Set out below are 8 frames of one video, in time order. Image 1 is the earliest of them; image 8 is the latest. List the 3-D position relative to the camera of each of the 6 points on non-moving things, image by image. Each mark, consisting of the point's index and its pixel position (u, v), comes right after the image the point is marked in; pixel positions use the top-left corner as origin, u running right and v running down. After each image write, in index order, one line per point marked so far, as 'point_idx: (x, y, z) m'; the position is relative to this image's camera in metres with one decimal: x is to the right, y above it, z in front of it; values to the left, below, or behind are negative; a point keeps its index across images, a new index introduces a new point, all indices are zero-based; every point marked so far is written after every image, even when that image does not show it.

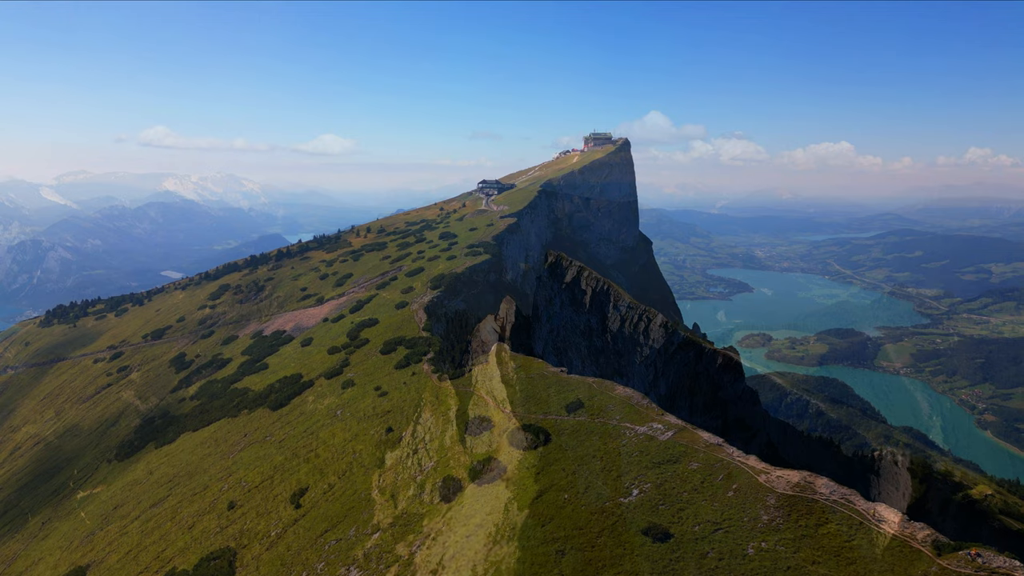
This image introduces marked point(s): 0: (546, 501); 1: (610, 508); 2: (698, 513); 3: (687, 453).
0: (+1.4, -9.7, +19.2) m
1: (+4.1, -9.2, +17.6) m
2: (+7.1, -8.5, +15.9) m
3: (+7.8, -7.4, +18.7) m
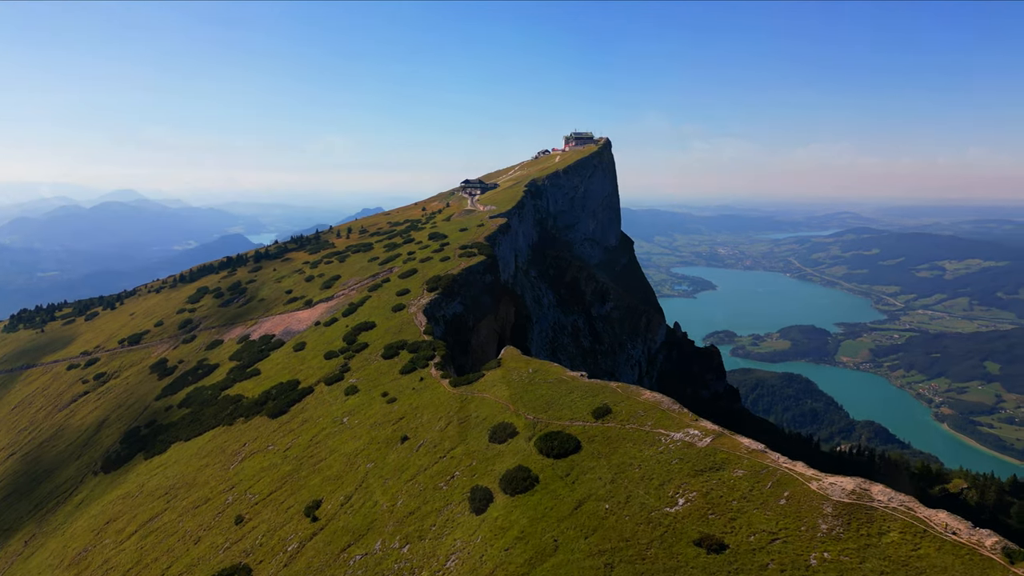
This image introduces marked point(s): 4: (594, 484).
0: (+3.2, -9.9, +18.7) m
1: (+5.9, -9.4, +17.2) m
2: (+8.9, -8.7, +15.6) m
3: (+9.6, -7.5, +18.4) m
4: (+3.9, -9.3, +19.8) m
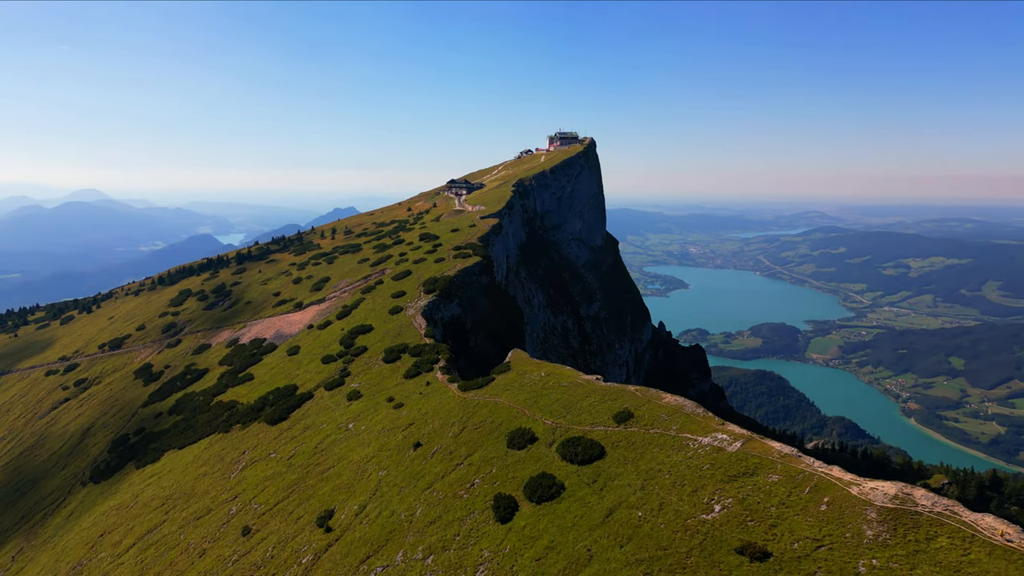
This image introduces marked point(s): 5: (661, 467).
0: (+4.5, -10.1, +18.3) m
1: (+7.3, -9.6, +16.9) m
2: (+10.4, -8.9, +15.4) m
3: (+10.9, -7.7, +18.2) m
4: (+5.2, -9.4, +19.5) m
5: (+7.1, -8.5, +20.0) m
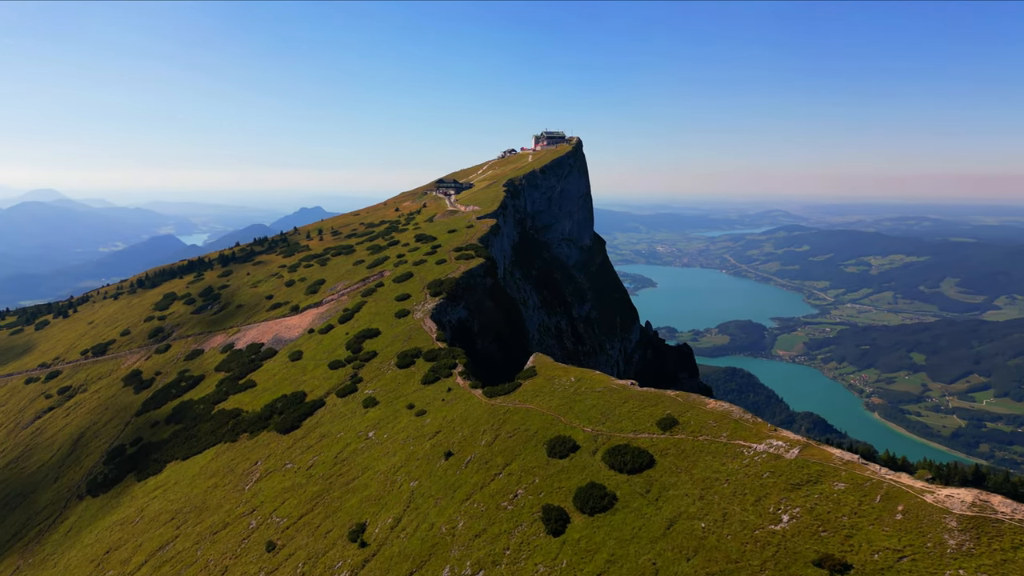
0: (+7.1, -10.4, +17.9) m
1: (+9.9, -9.8, +16.6) m
2: (+13.0, -9.1, +15.2) m
3: (+13.5, -7.9, +18.0) m
4: (+7.7, -9.7, +19.1) m
5: (+9.6, -8.8, +19.7) m
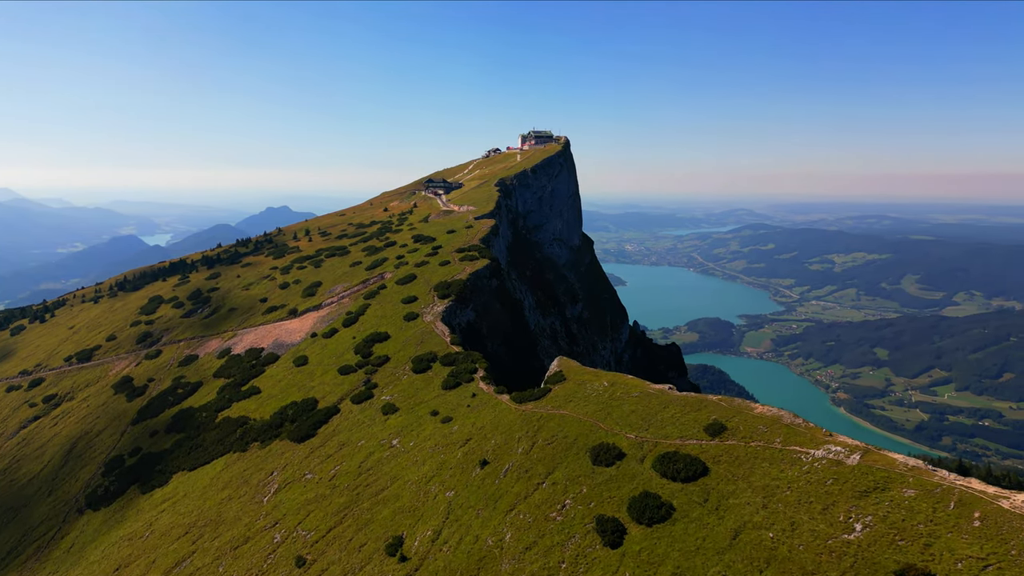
0: (+9.8, -10.6, +17.6) m
1: (+12.6, -10.0, +16.3) m
2: (+15.7, -9.3, +15.0) m
3: (+16.2, -8.1, +17.8) m
4: (+10.4, -10.0, +18.8) m
5: (+12.3, -9.0, +19.4) m
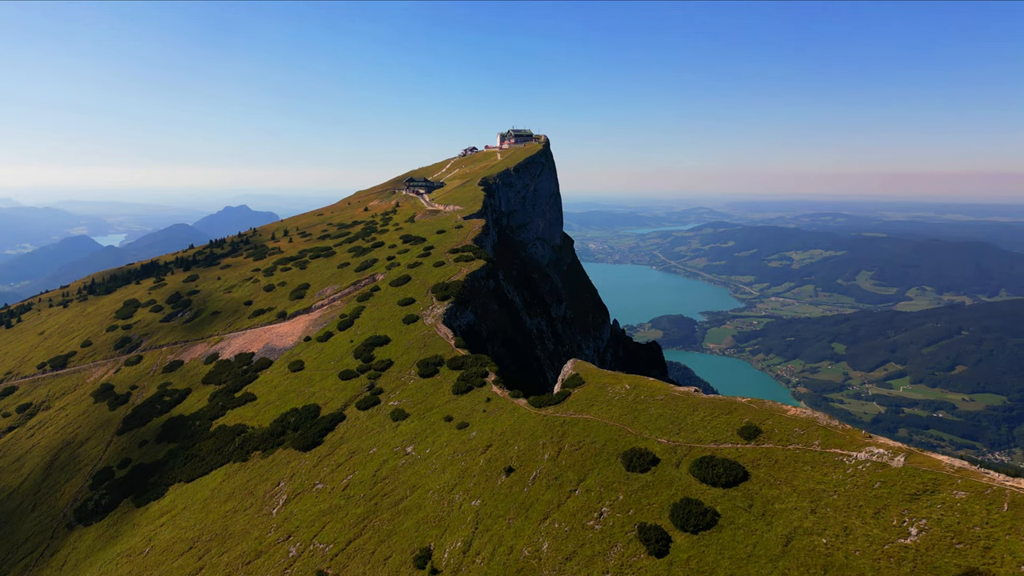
0: (+11.9, -10.8, +17.4) m
1: (+14.7, -10.2, +16.2) m
2: (+17.9, -9.4, +15.0) m
3: (+18.2, -8.2, +17.8) m
4: (+12.4, -10.1, +18.6) m
5: (+14.3, -9.1, +19.3) m
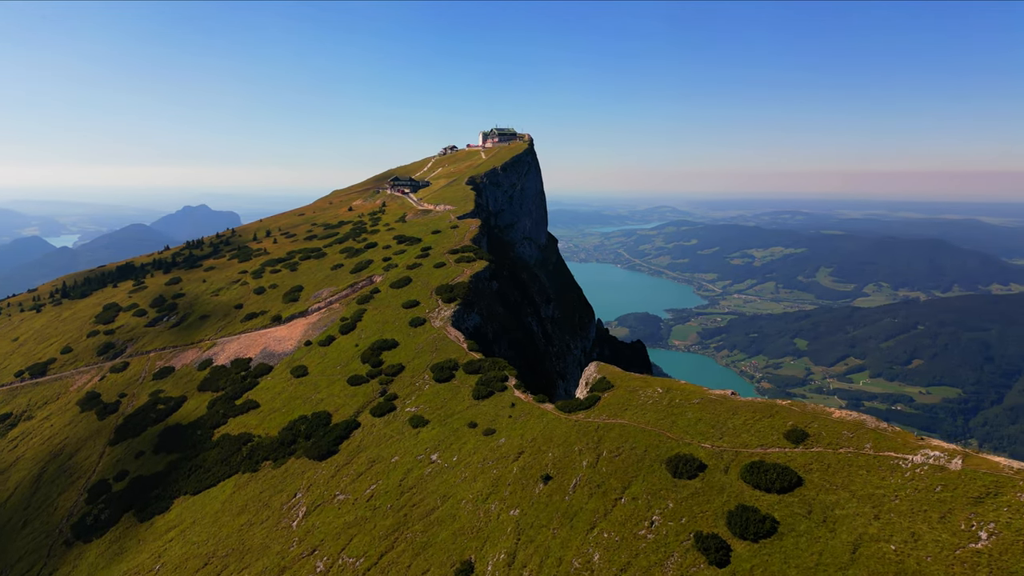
0: (+14.6, -11.0, +17.3) m
1: (+17.5, -10.3, +16.2) m
2: (+20.7, -9.5, +15.0) m
3: (+20.9, -8.3, +17.9) m
4: (+15.1, -10.3, +18.5) m
5: (+16.9, -9.3, +19.2) m
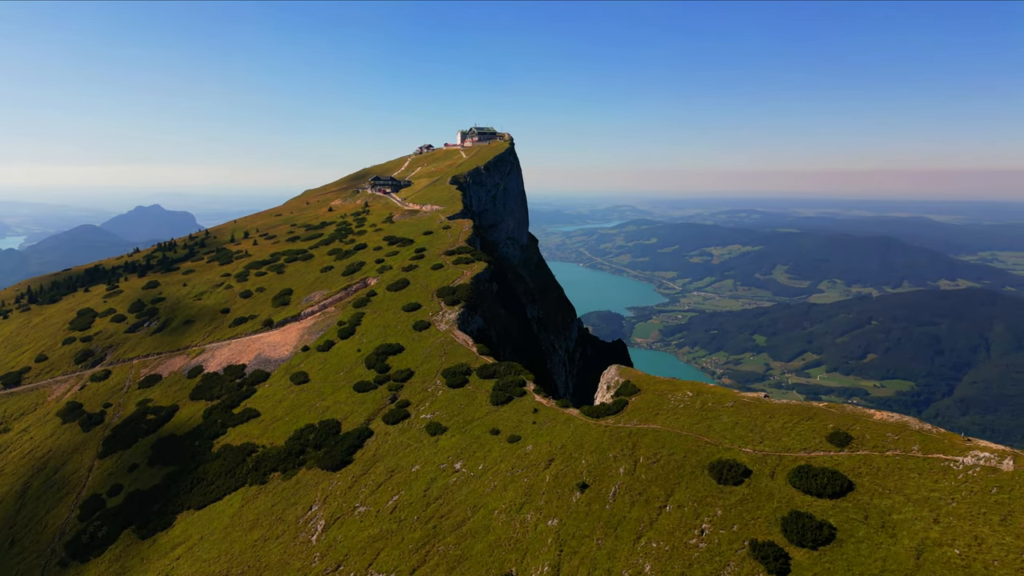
0: (+17.2, -11.2, +17.2) m
1: (+20.1, -10.5, +16.2) m
2: (+23.4, -9.6, +15.2) m
3: (+23.5, -8.4, +18.0) m
4: (+17.7, -10.5, +18.4) m
5: (+19.4, -9.4, +19.3) m
